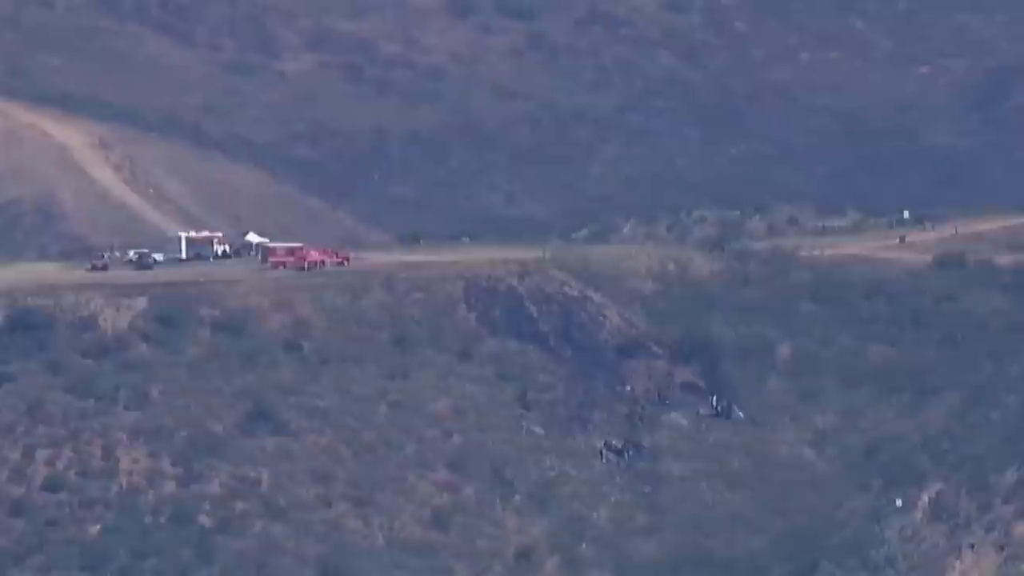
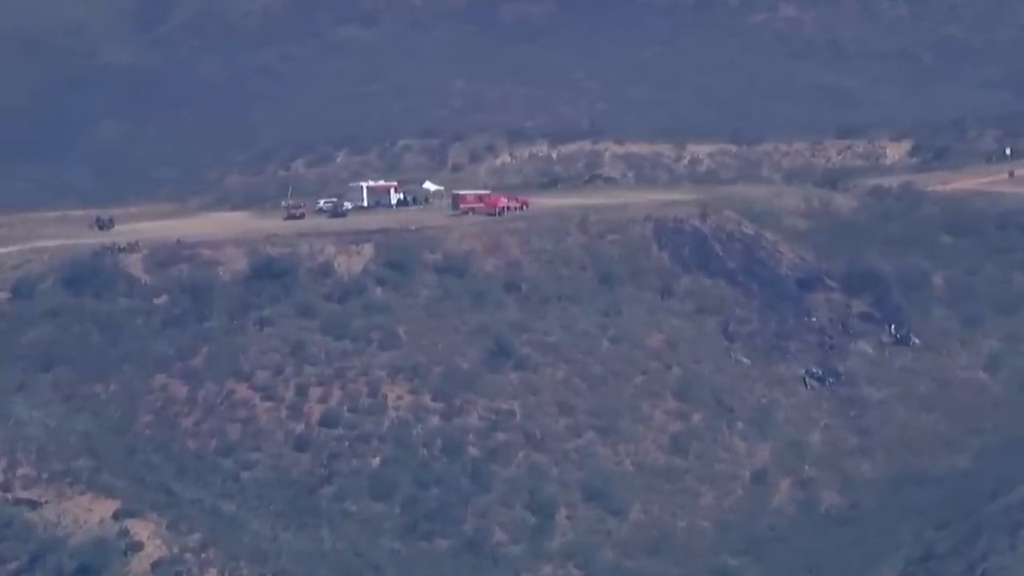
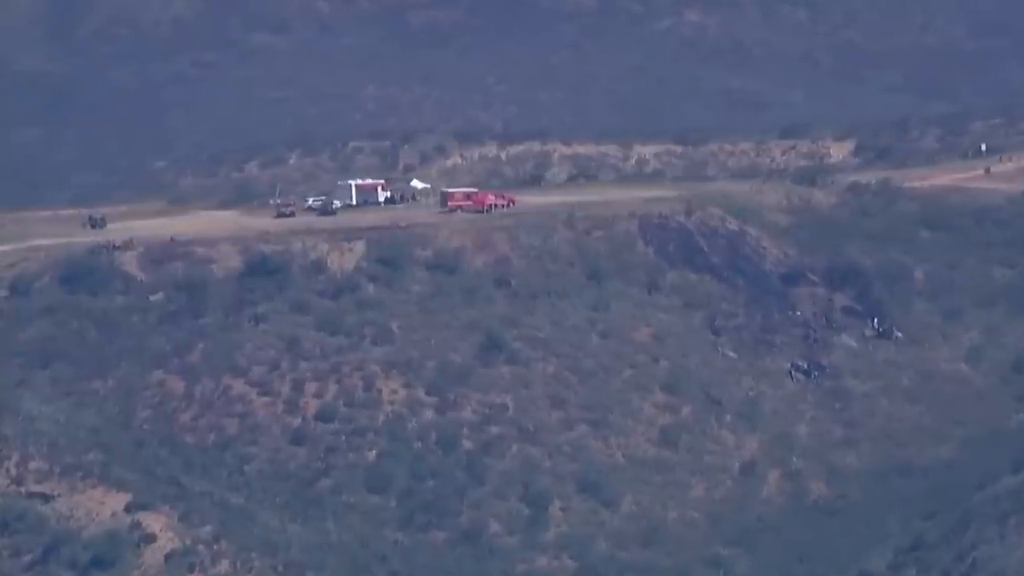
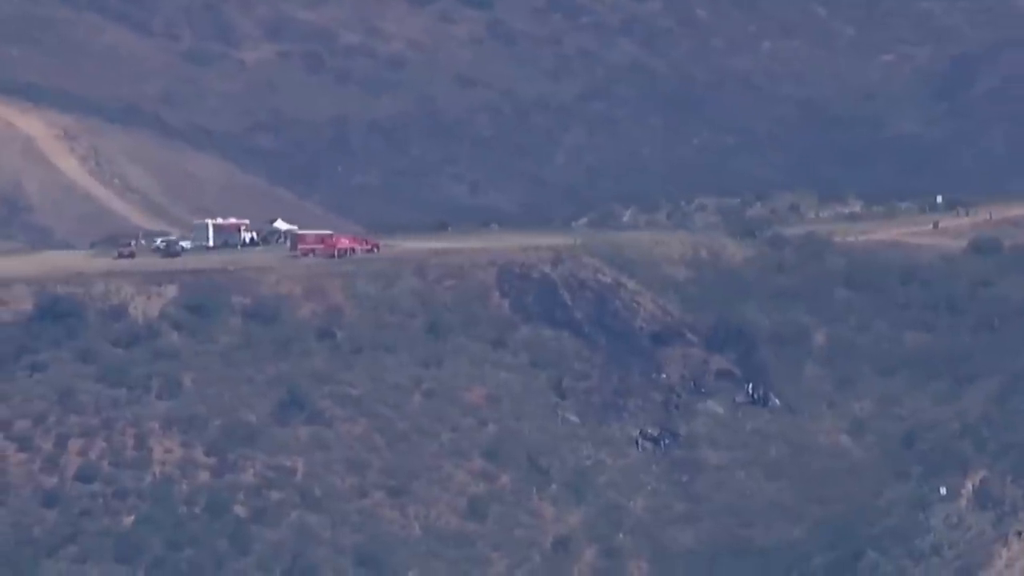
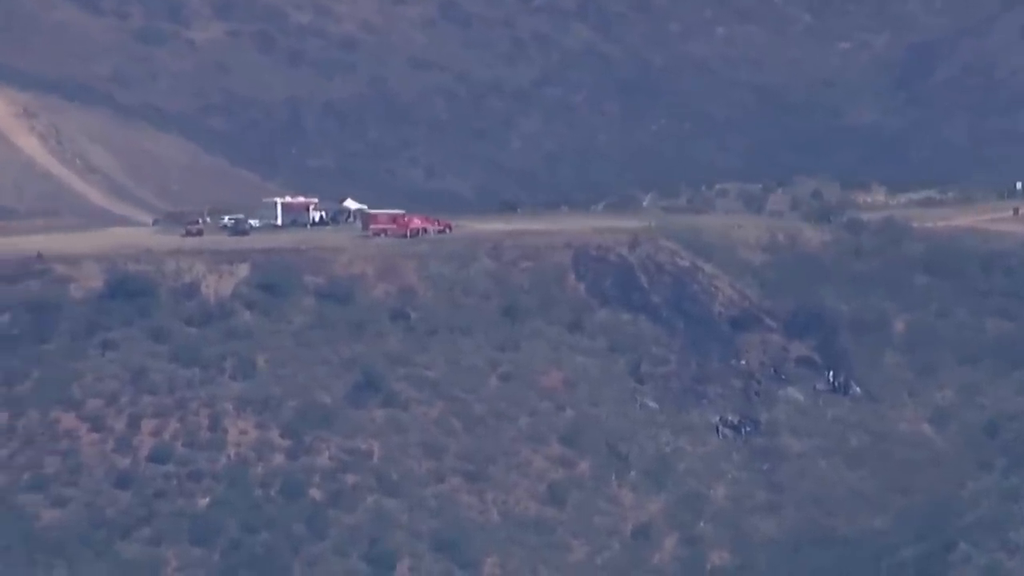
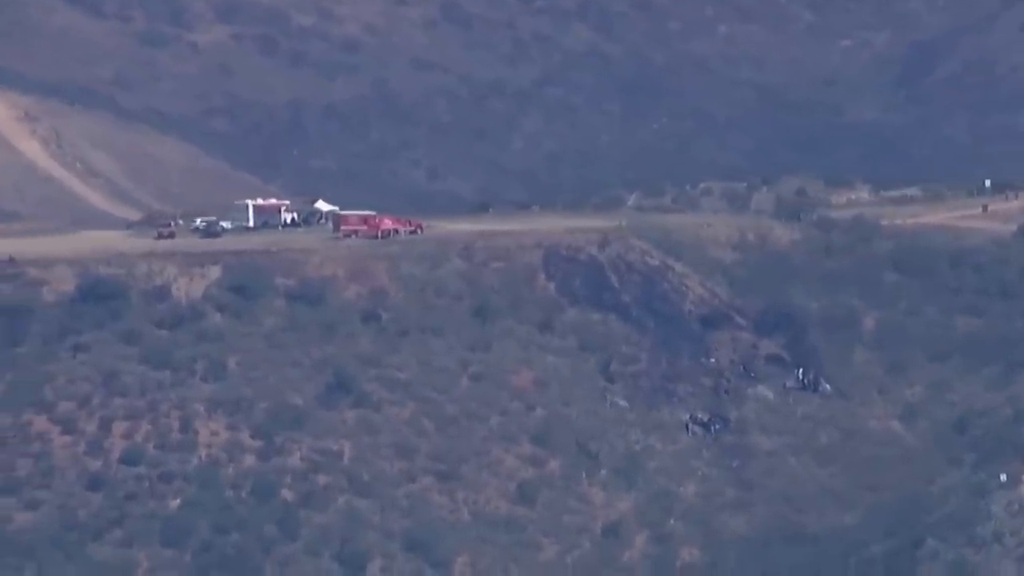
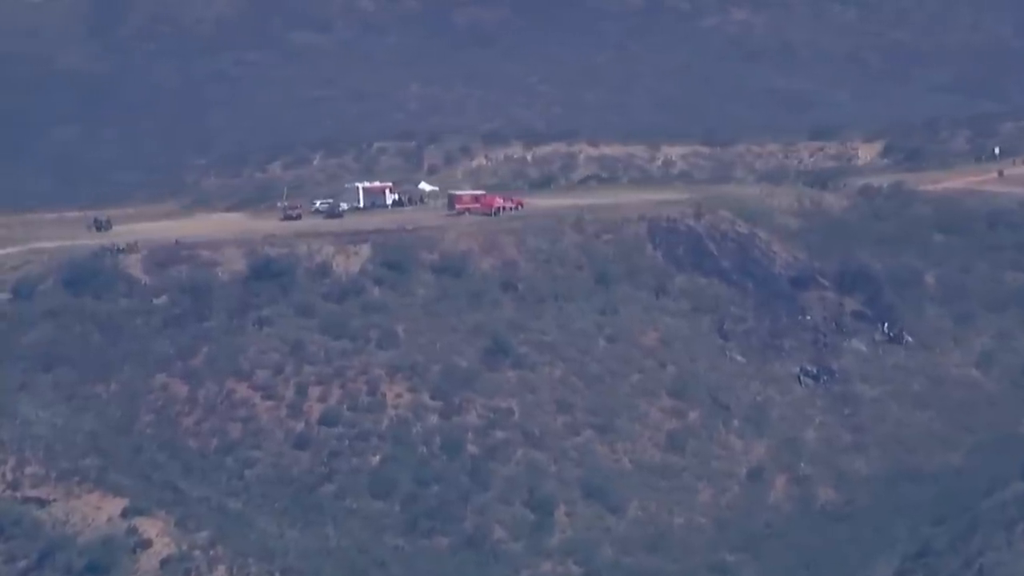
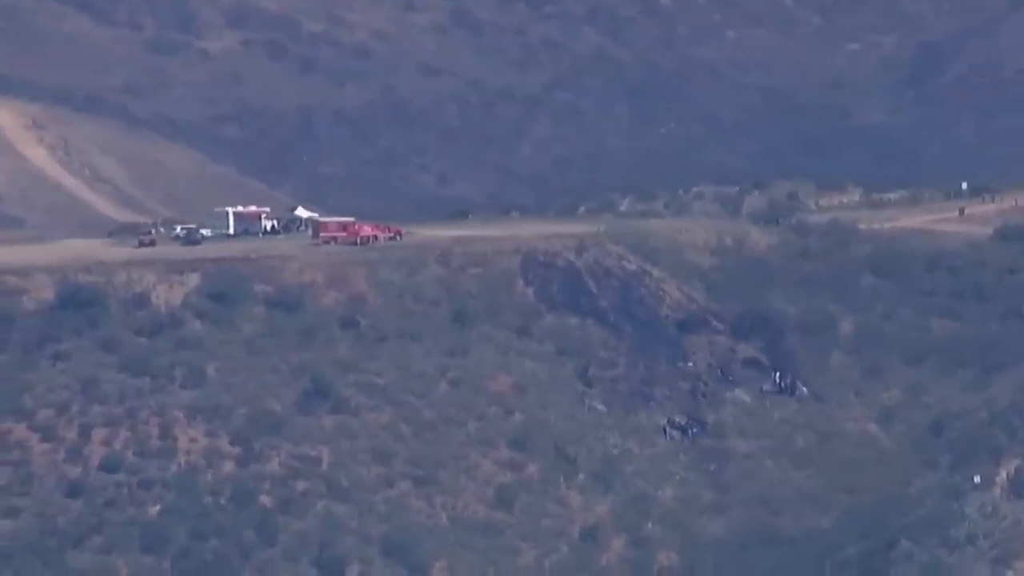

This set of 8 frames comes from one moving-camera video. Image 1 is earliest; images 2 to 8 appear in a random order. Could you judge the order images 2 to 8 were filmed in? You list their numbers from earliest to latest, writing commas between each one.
4, 8, 6, 5, 3, 7, 2
